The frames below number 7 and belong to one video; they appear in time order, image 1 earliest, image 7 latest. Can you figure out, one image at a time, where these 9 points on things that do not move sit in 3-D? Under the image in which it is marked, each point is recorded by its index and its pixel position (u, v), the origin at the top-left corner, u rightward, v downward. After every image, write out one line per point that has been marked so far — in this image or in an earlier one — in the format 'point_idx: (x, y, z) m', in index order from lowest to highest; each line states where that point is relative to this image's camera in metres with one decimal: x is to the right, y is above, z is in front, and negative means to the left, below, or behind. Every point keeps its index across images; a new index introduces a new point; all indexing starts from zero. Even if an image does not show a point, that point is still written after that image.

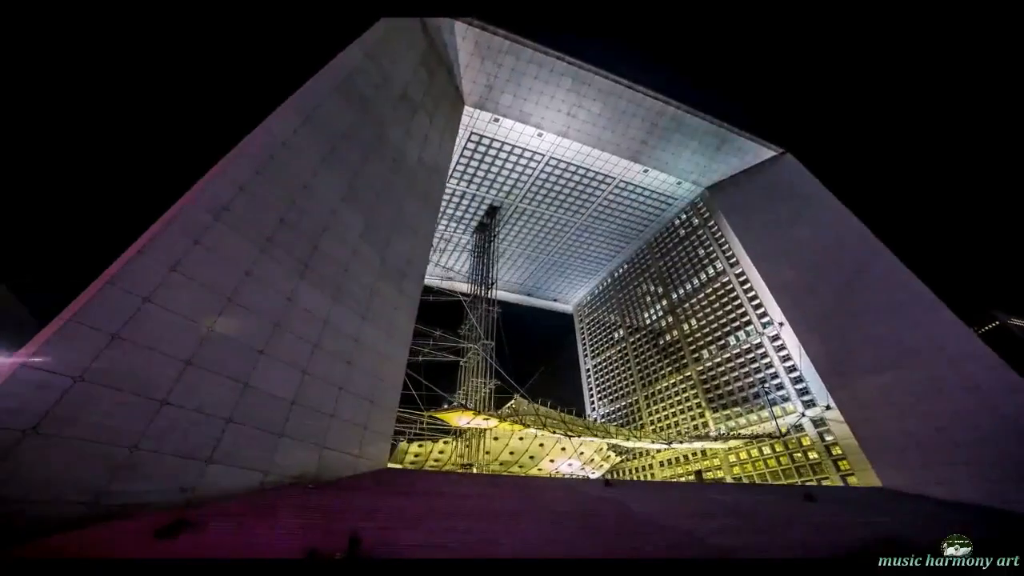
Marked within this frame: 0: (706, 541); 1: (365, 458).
0: (+2.8, -3.8, +5.6) m
1: (-2.5, -2.8, +6.2) m
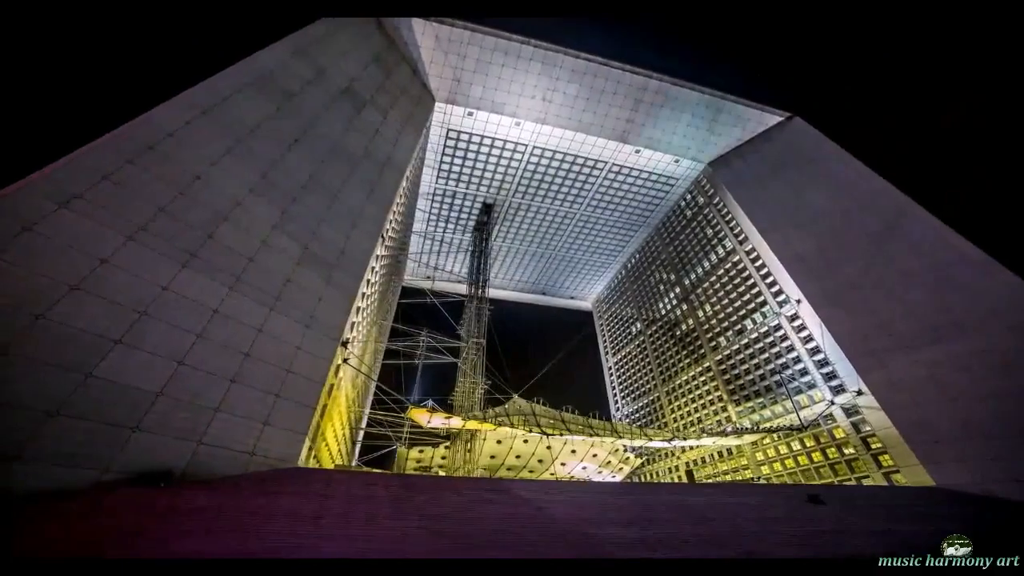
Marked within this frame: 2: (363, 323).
0: (+1.3, -3.2, +4.7) m
1: (-4.0, -2.6, +5.8) m
2: (-4.8, -1.1, +11.5) m
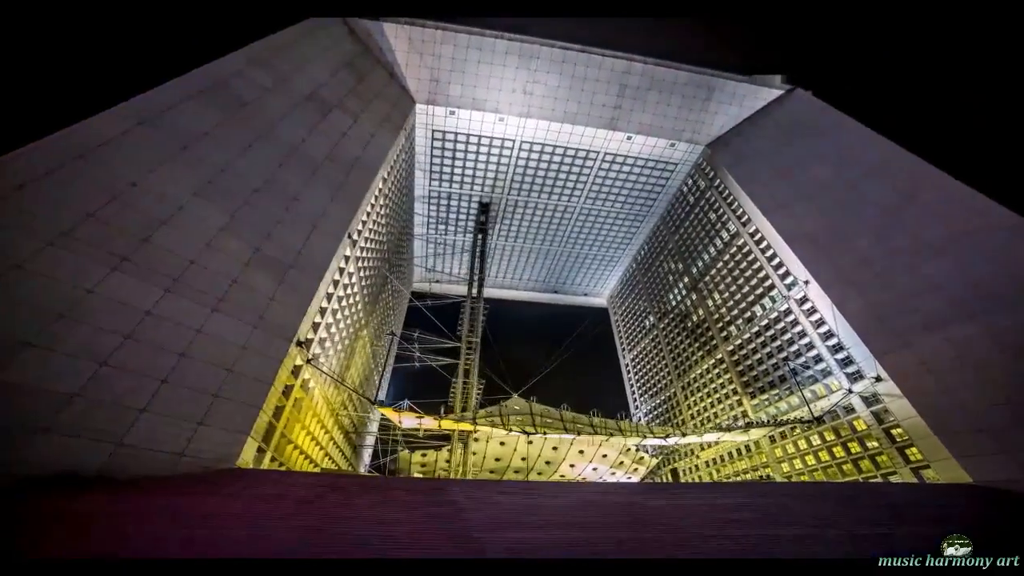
0: (+0.2, -2.9, +4.3) m
1: (-5.0, -2.6, +5.8) m
2: (-5.5, -1.2, +11.5) m
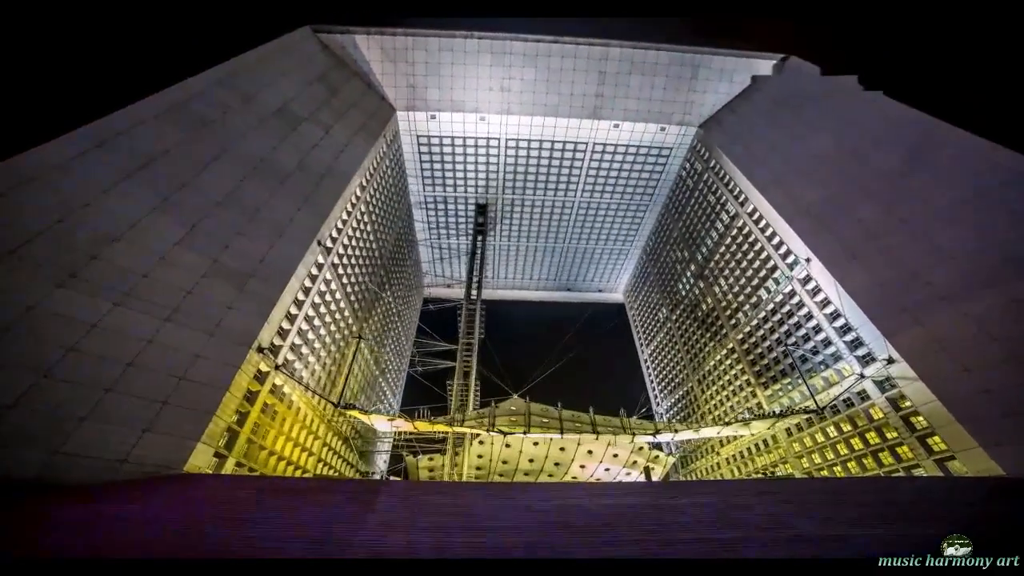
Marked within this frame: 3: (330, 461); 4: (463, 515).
0: (-1.0, -2.8, +4.1) m
1: (-6.1, -2.8, +6.0) m
2: (-6.2, -1.4, +11.8) m
3: (-6.4, -6.3, +13.4) m
4: (-0.7, -3.0, +5.1) m
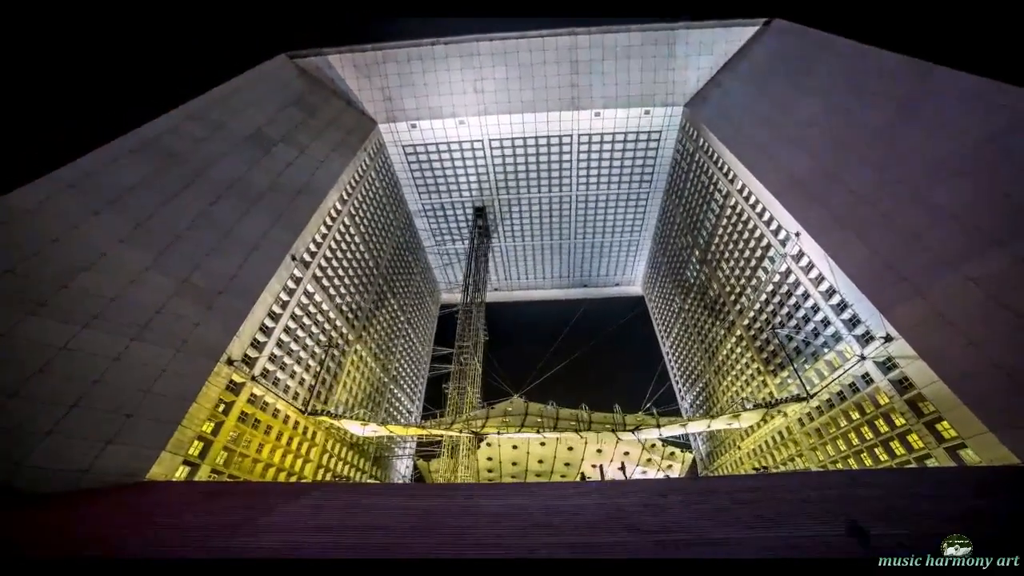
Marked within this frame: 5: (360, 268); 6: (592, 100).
0: (-2.4, -2.8, +4.2) m
1: (-7.3, -3.2, +6.6) m
2: (-6.9, -1.9, +12.3) m
3: (-6.7, -6.7, +13.9) m
4: (-2.0, -3.1, +5.1) m
5: (-6.7, +0.9, +16.7) m
6: (+3.5, +8.1, +16.2) m
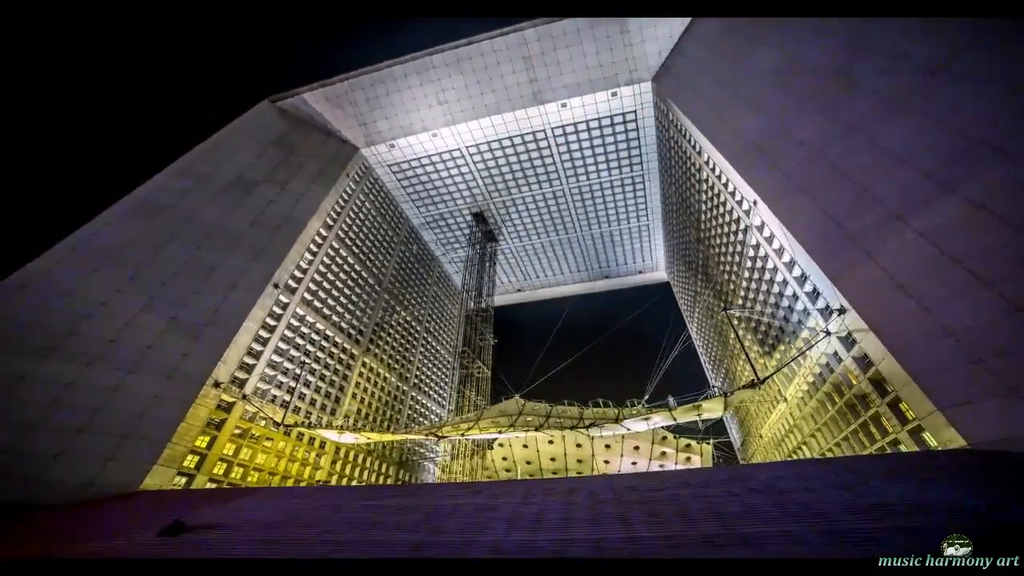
0: (-4.4, -3.3, +4.9) m
1: (-8.8, -4.2, +7.9) m
2: (-7.8, -2.7, +13.6) m
3: (-6.8, -7.5, +15.1) m
4: (-3.8, -3.5, +5.7) m
5: (-7.3, +0.1, +17.9) m
6: (+2.0, +8.4, +15.9) m
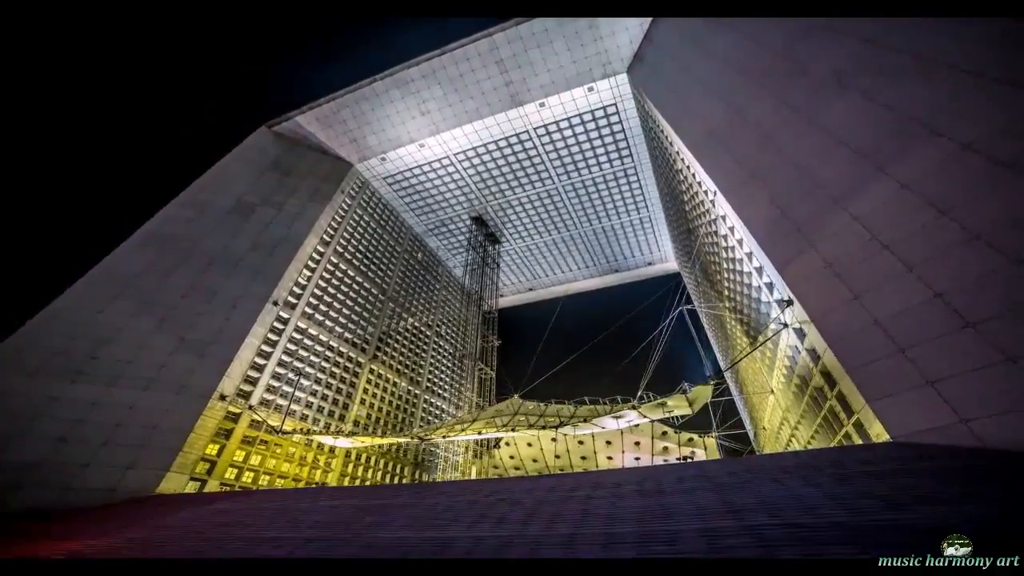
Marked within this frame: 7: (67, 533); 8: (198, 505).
0: (-5.4, -3.8, +5.7) m
1: (-9.5, -4.9, +9.1) m
2: (-8.1, -3.2, +14.6) m
3: (-6.8, -7.9, +16.1) m
4: (-4.8, -4.0, +6.4) m
5: (-7.5, -0.3, +18.8) m
6: (+1.1, +8.4, +16.0) m
7: (-7.7, -4.3, +6.4) m
8: (-6.5, -4.5, +7.7) m
